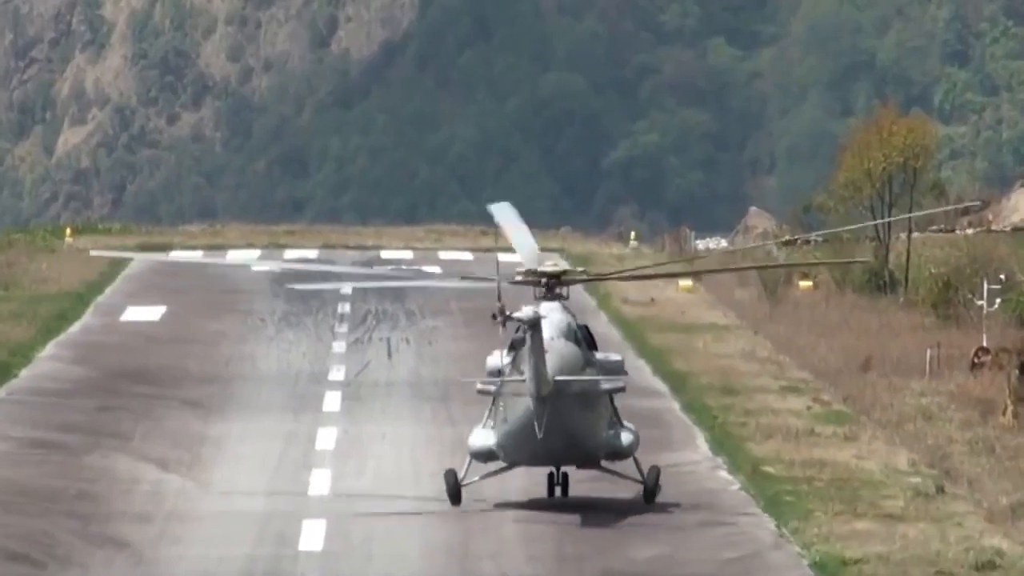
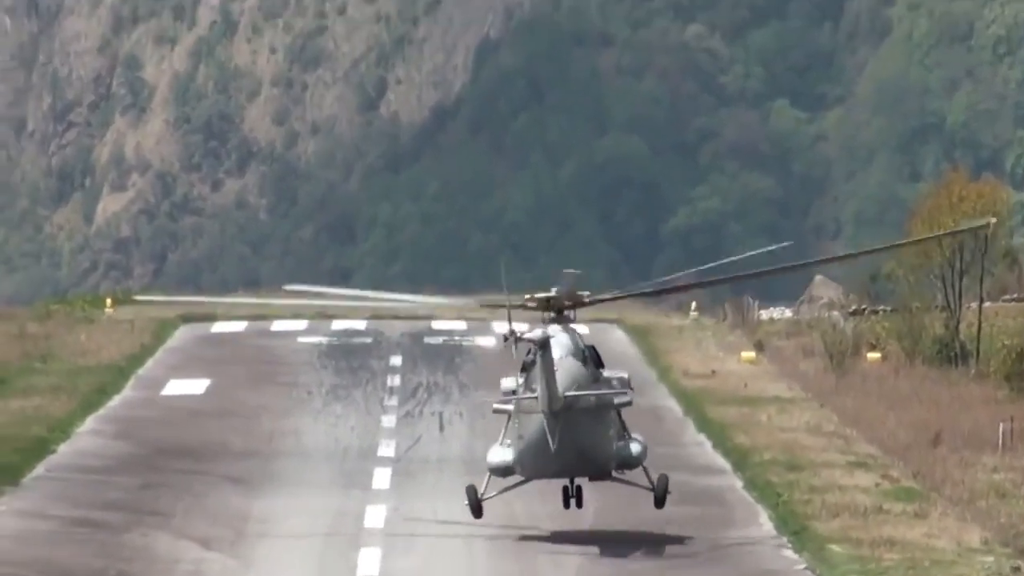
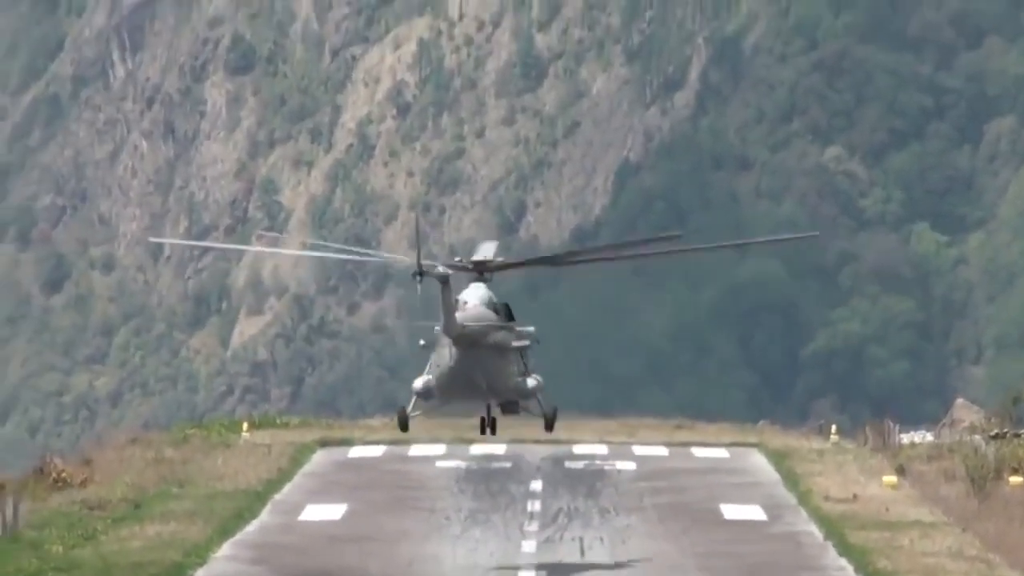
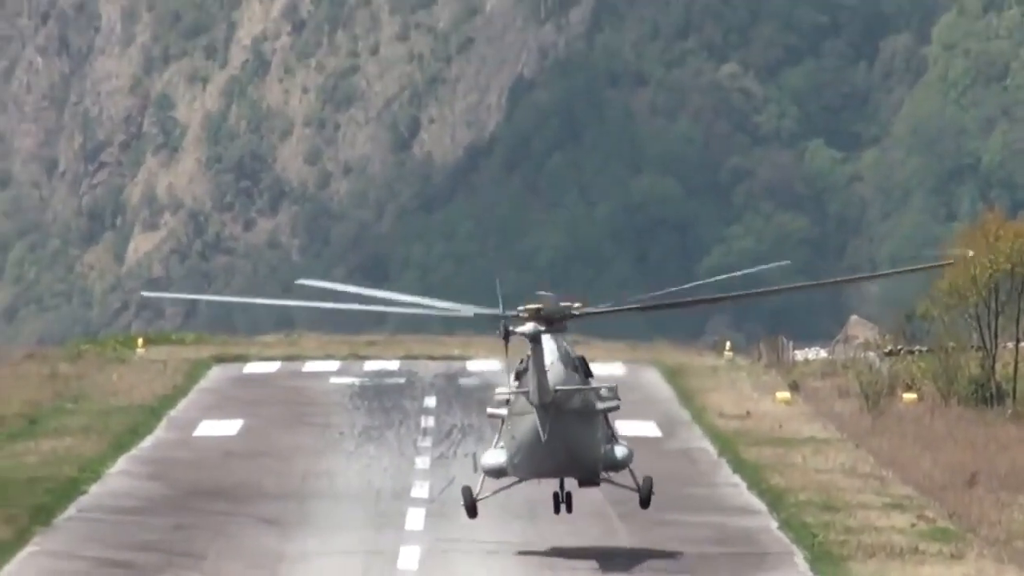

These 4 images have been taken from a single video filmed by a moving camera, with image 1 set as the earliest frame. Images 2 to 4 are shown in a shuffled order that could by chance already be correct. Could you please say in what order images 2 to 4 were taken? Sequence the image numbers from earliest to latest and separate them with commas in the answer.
2, 4, 3
